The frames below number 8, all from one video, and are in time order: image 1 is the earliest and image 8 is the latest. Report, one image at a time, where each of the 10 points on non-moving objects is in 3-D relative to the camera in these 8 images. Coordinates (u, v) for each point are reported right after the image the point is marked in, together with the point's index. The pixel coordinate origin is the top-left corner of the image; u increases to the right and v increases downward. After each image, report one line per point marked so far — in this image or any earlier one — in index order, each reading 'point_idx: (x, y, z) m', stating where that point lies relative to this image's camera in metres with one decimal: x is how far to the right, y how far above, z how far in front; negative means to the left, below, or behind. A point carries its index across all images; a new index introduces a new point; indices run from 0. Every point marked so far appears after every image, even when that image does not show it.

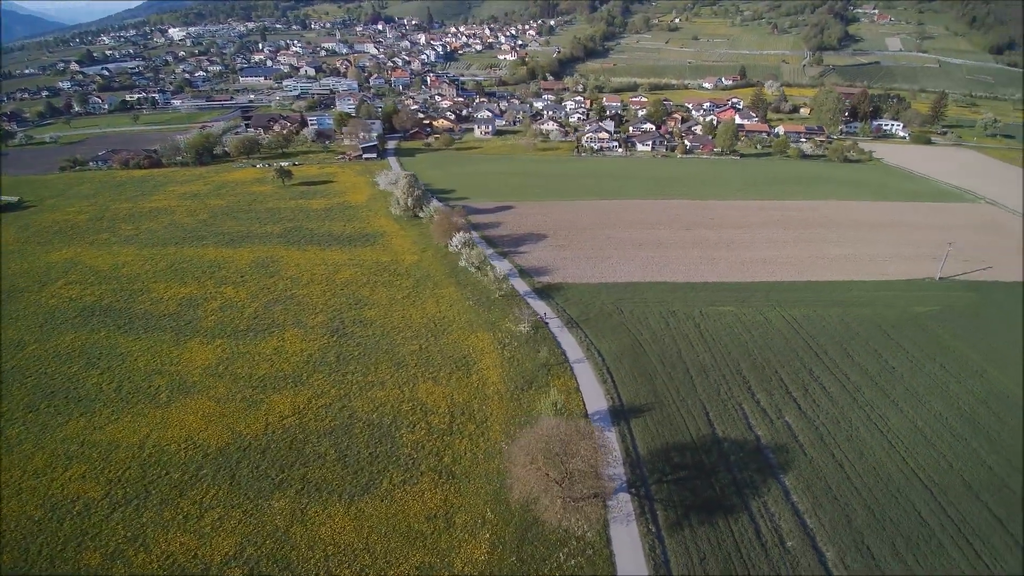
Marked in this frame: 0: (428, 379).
0: (-2.4, -2.7, +15.9) m
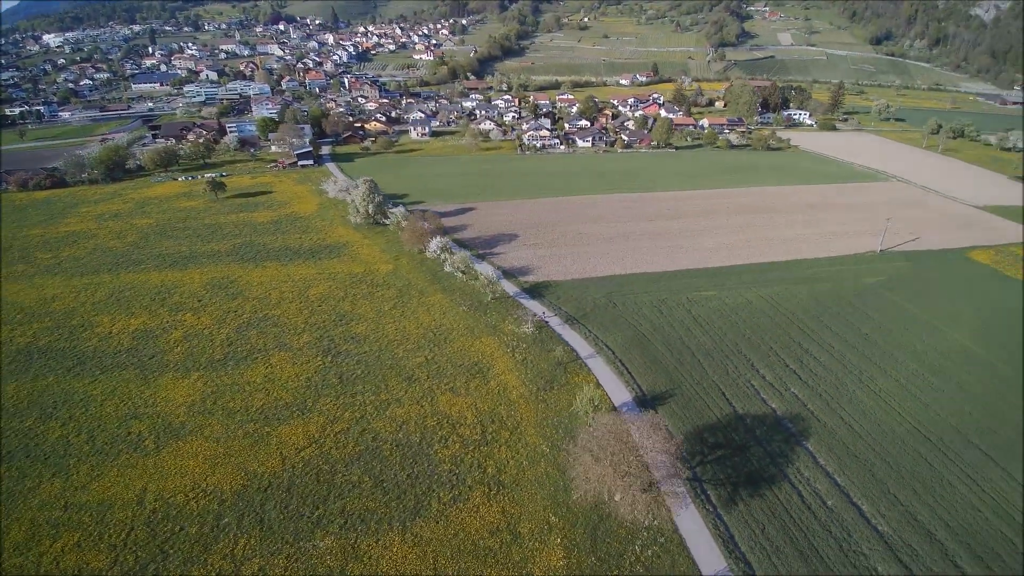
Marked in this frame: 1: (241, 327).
0: (-1.9, -2.9, +15.4) m
1: (-9.6, -1.4, +19.2) m
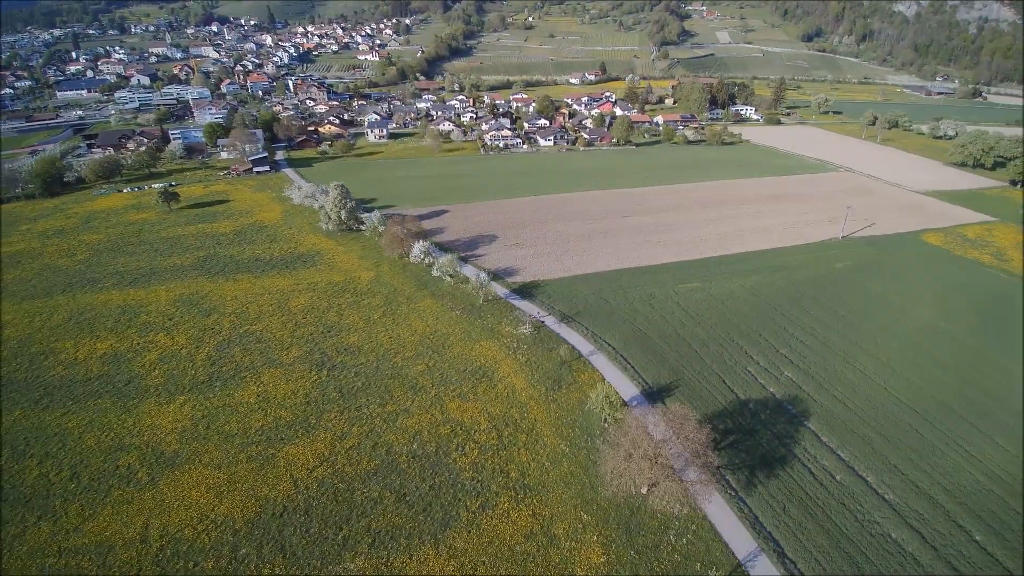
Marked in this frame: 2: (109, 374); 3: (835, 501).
0: (-1.6, -3.0, +15.1) m
1: (-9.7, -1.9, +18.2) m
2: (-12.4, -2.6, +16.7) m
3: (+7.3, -4.8, +12.3) m
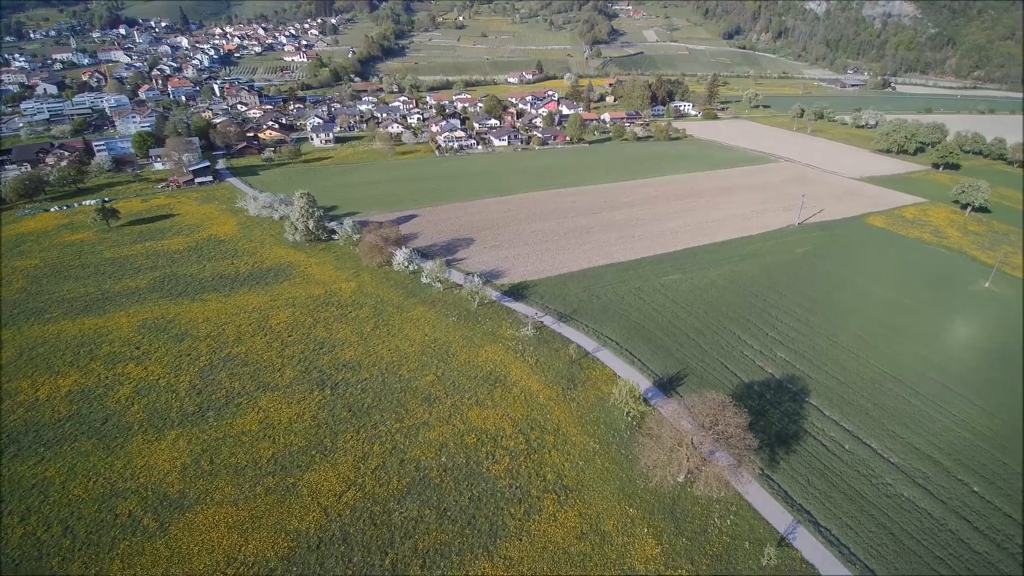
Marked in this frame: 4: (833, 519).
0: (-1.1, -3.2, +14.9) m
1: (-9.6, -2.6, +16.9) m
2: (-12.0, -3.5, +15.1) m
3: (+8.2, -4.4, +13.1) m
4: (+7.0, -5.0, +11.9) m
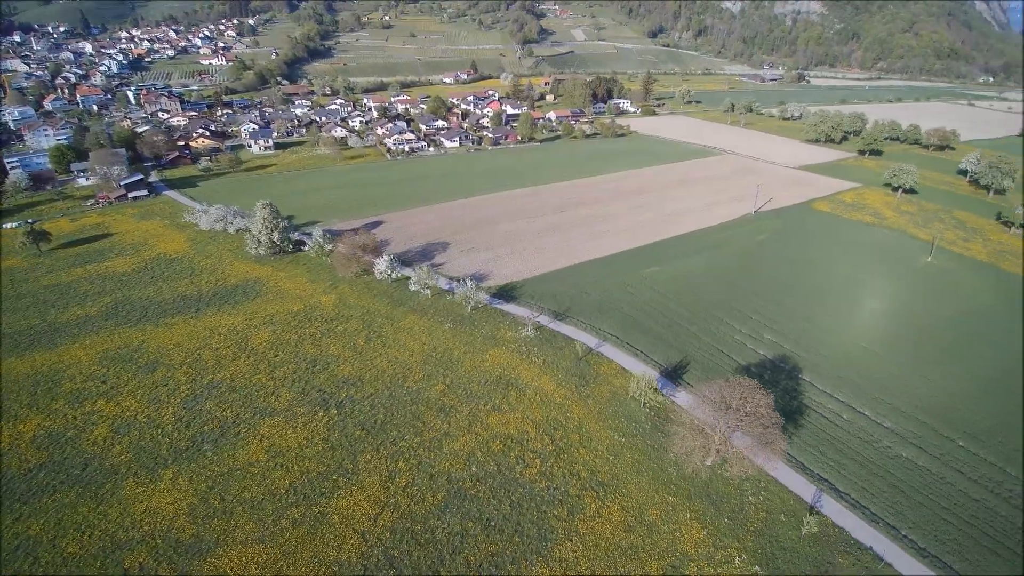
0: (-0.6, -3.3, +14.7) m
1: (-9.3, -3.3, +15.6) m
2: (-11.4, -4.3, +13.5) m
3: (+8.9, -3.9, +14.2) m
4: (+7.9, -4.6, +12.7) m
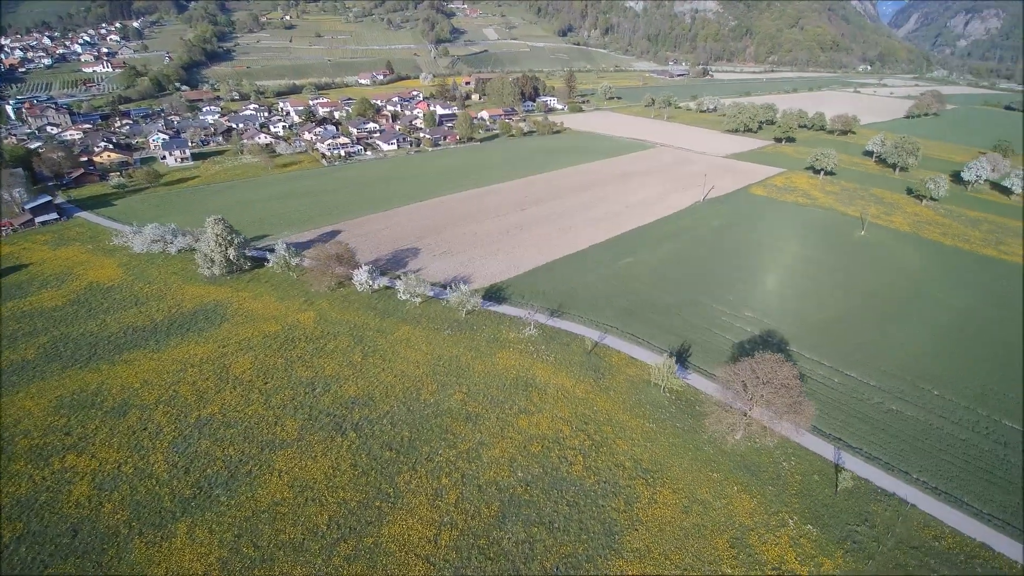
0: (+0.1, -3.3, +14.5) m
1: (-8.6, -4.0, +13.9) m
2: (-10.2, -5.2, +11.5) m
3: (+9.6, -3.1, +15.5) m
4: (+9.0, -3.9, +14.0) m
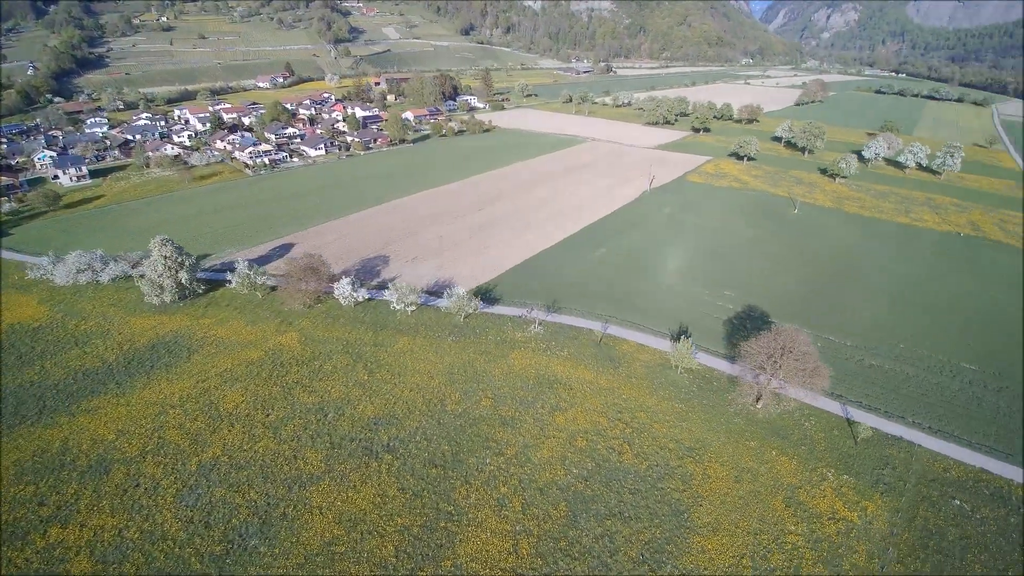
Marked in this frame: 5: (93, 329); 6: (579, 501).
0: (+1.0, -3.3, +14.4) m
1: (-7.3, -4.7, +12.3) m
2: (-8.4, -6.0, +9.6) m
3: (+10.1, -2.2, +17.1) m
4: (+9.8, -3.0, +15.5) m
5: (-13.6, -1.3, +17.6) m
6: (+1.5, -4.7, +12.1) m
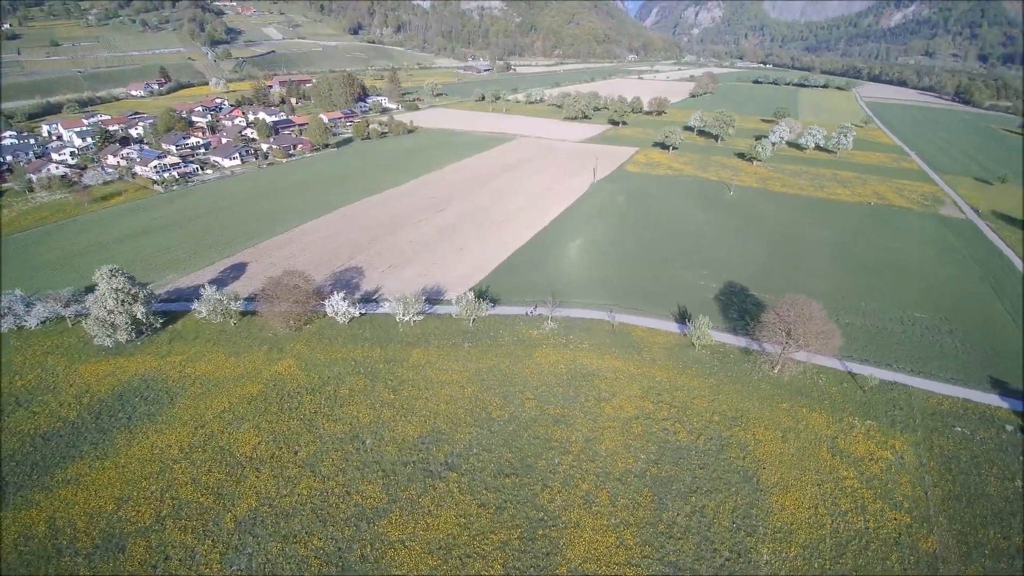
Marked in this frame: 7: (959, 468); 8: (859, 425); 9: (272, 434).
0: (+2.2, -3.0, +14.4) m
1: (-5.3, -5.3, +10.6) m
2: (-5.7, -6.6, +7.8) m
3: (+10.4, -1.1, +18.9) m
4: (+10.6, -1.9, +17.2) m
5: (-12.9, -2.6, +14.5) m
6: (+3.3, -4.4, +12.2) m
7: (+10.6, -4.3, +12.9) m
8: (+9.0, -3.6, +14.1) m
9: (-5.9, -3.6, +13.5) m
